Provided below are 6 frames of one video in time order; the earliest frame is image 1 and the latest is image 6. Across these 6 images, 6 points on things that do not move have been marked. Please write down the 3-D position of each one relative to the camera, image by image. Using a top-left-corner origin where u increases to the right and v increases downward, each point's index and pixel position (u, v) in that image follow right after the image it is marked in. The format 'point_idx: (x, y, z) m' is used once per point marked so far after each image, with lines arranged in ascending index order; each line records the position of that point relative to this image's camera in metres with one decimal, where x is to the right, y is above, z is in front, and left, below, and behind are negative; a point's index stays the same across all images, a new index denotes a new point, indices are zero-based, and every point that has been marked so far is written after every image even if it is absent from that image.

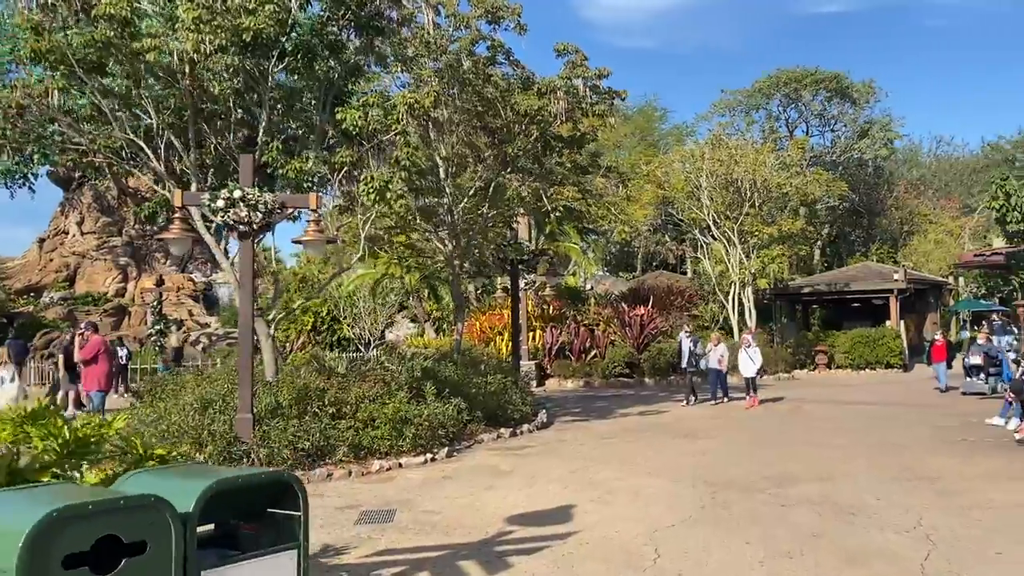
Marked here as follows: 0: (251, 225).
0: (-2.8, +0.7, +9.5) m
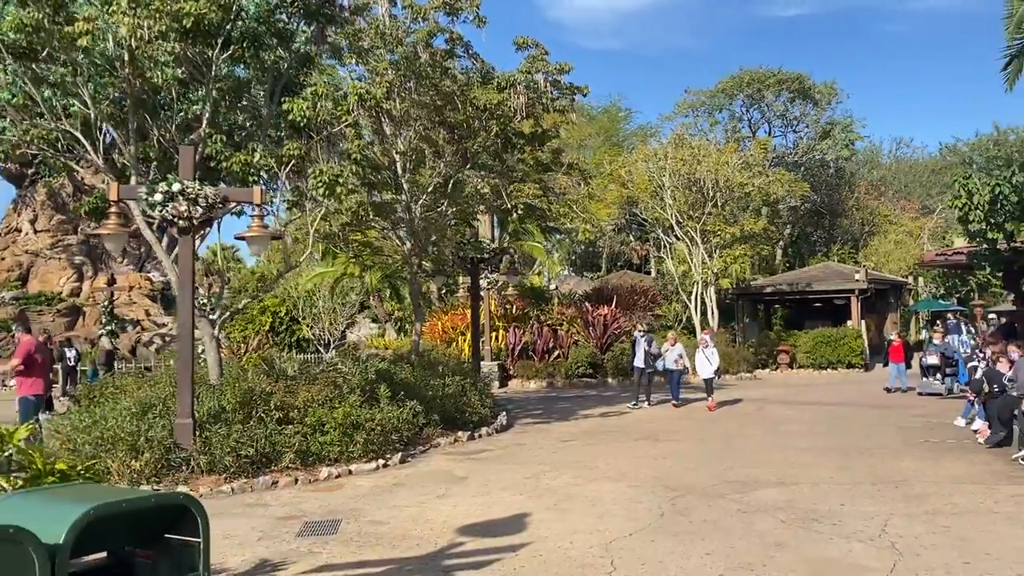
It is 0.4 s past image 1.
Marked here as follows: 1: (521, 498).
0: (-3.3, +0.7, +9.0) m
1: (+0.1, -2.0, +8.2) m
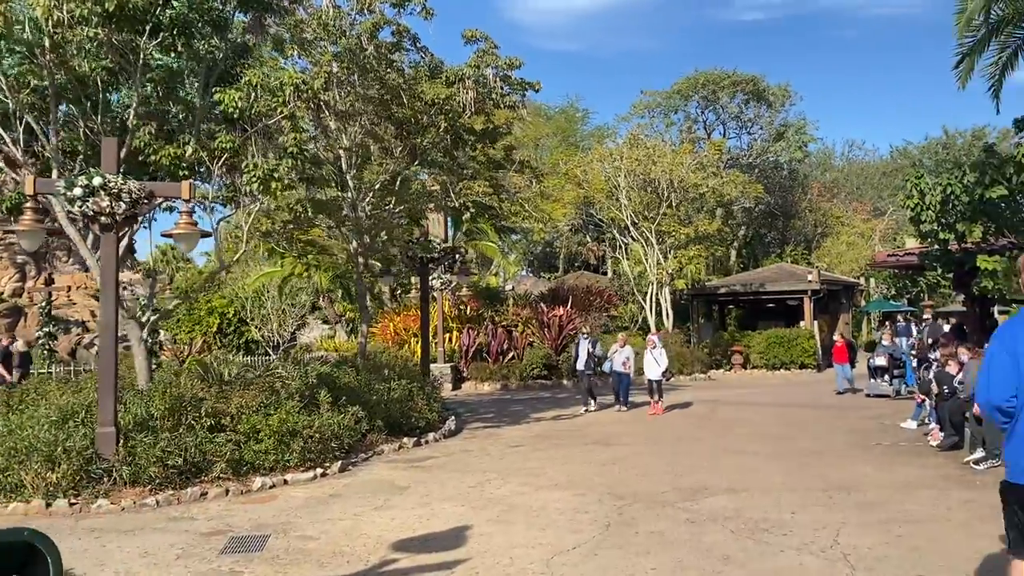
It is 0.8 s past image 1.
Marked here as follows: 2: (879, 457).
0: (-3.8, +0.7, +8.5) m
1: (-0.4, -2.0, +7.8) m
2: (+4.2, -1.9, +10.1) m
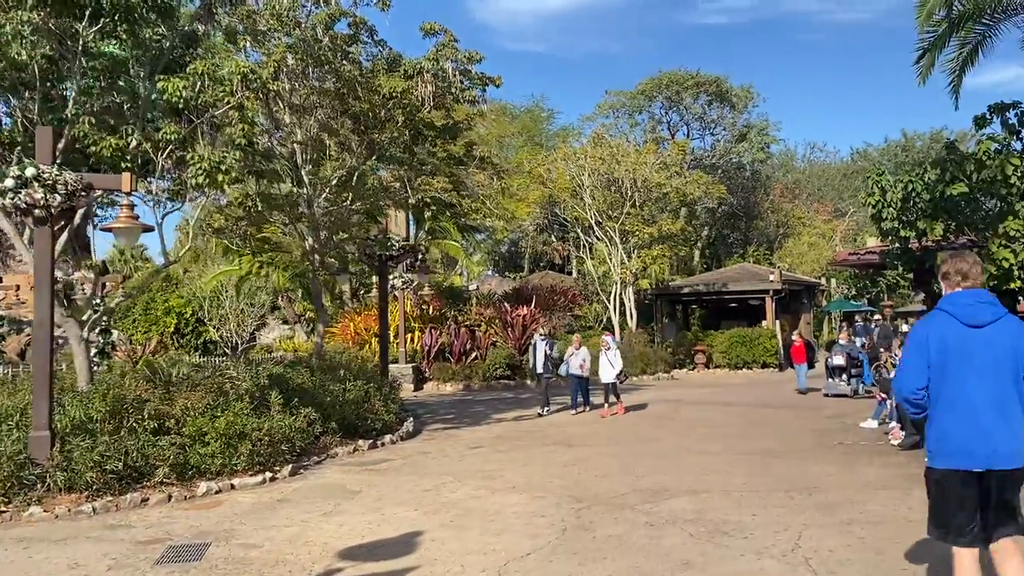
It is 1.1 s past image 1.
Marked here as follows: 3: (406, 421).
0: (-4.2, +0.7, +8.1) m
1: (-0.8, -1.9, +7.5) m
2: (+3.7, -1.9, +10.0) m
3: (-1.7, -2.1, +13.7) m
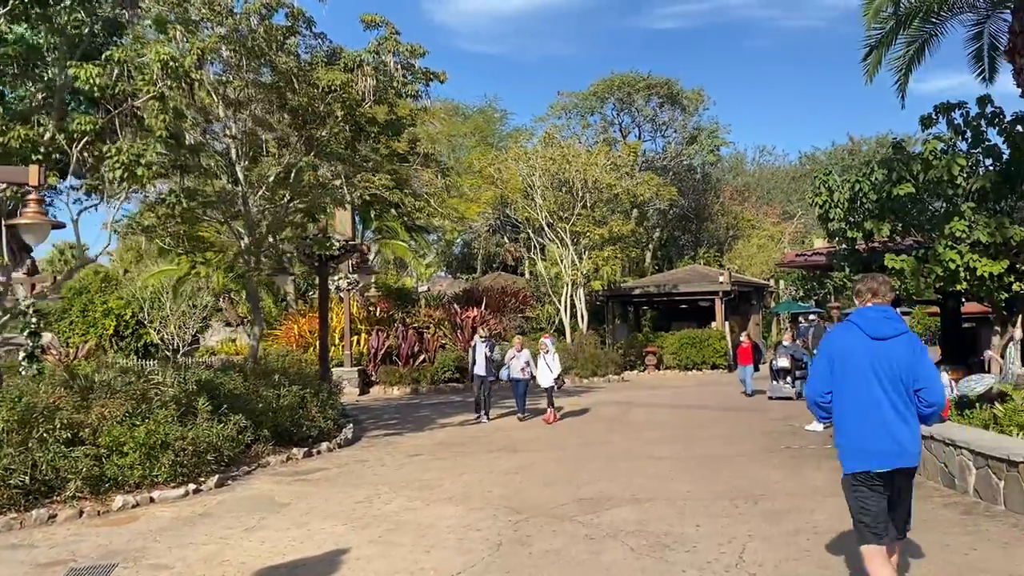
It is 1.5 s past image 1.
0: (-4.8, +0.7, +7.5) m
1: (-1.4, -1.9, +7.1) m
2: (+3.1, -1.9, +9.8) m
3: (-2.5, -2.1, +13.3) m
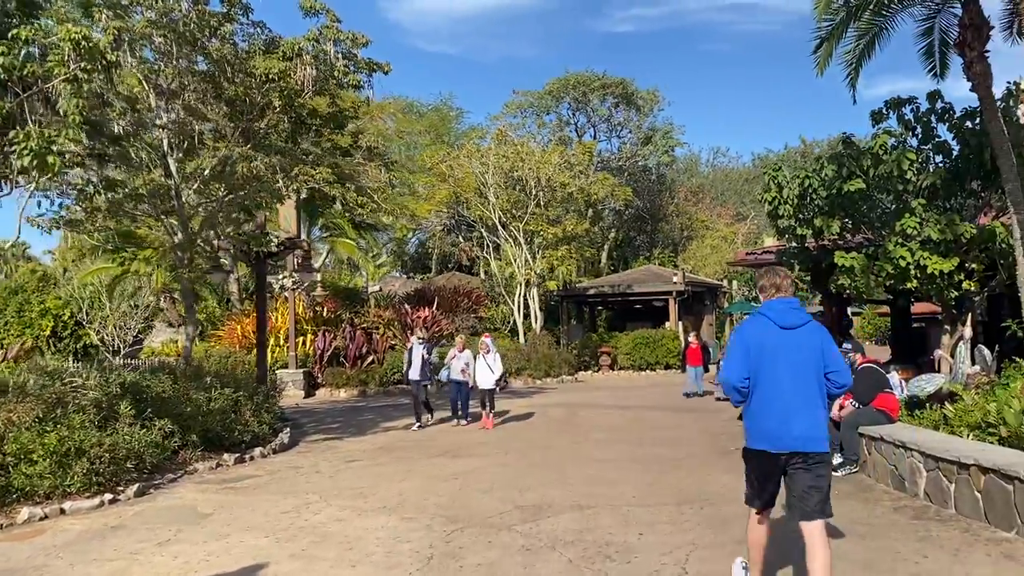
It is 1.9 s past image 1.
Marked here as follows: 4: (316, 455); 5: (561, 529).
0: (-5.3, +0.8, +6.8) m
1: (-1.9, -1.9, +6.7) m
2: (+2.4, -1.9, +9.6) m
3: (-3.3, -2.1, +12.7) m
4: (-2.5, -2.2, +11.4) m
5: (+0.4, -1.8, +6.7) m
